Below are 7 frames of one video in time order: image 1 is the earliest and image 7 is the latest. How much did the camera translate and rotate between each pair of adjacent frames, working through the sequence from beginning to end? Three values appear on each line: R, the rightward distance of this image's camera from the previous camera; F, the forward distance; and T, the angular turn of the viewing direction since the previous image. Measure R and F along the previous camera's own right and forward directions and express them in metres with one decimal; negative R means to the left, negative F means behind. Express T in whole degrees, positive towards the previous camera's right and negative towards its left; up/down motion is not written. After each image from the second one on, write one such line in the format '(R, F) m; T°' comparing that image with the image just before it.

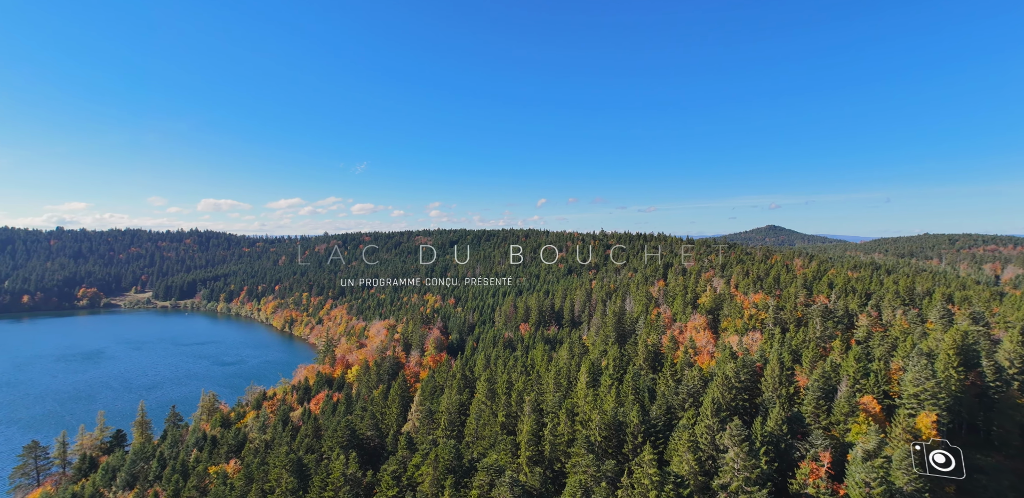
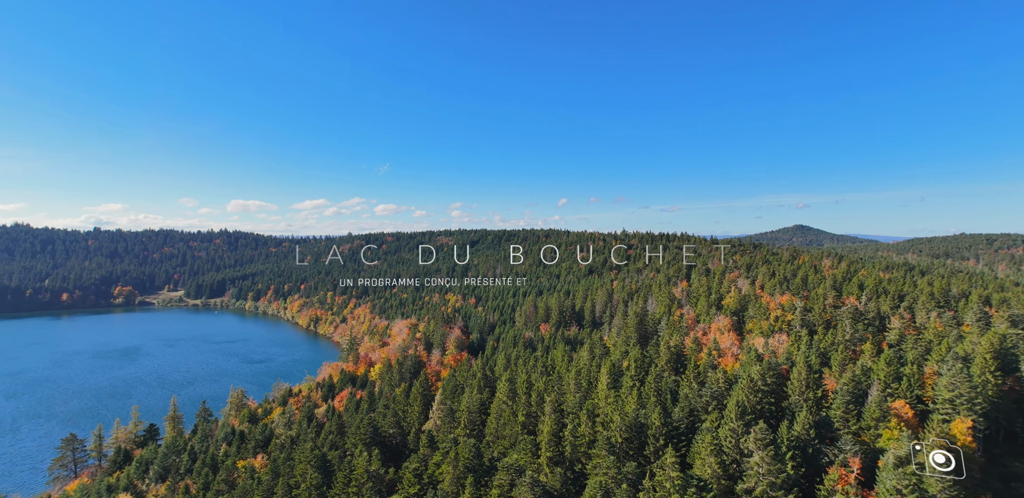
(+0.4, 0.0) m; -2°
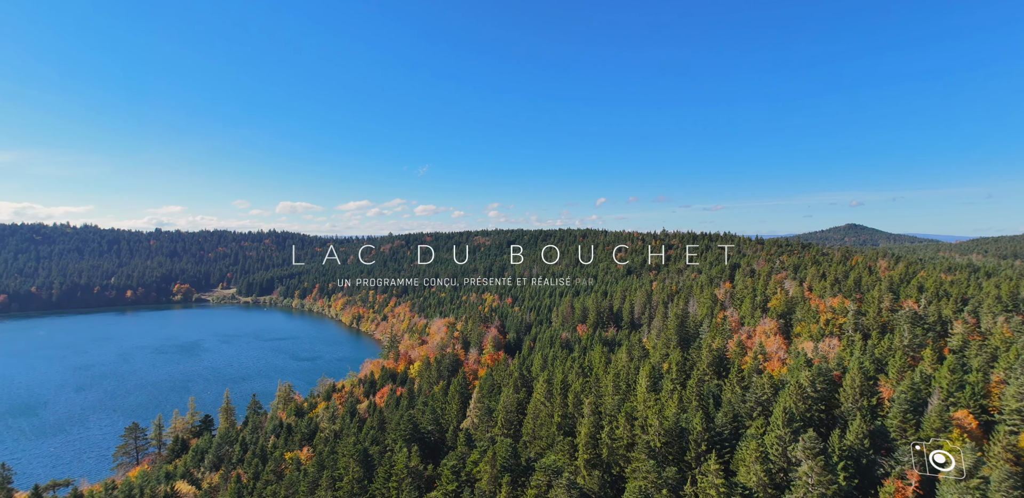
(+0.7, +0.2) m; -4°
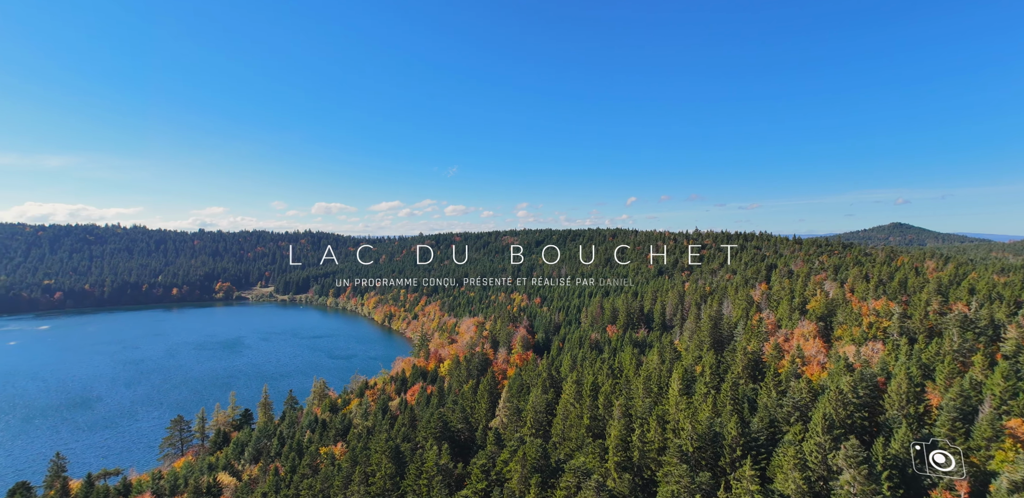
(+0.4, +0.2) m; -3°
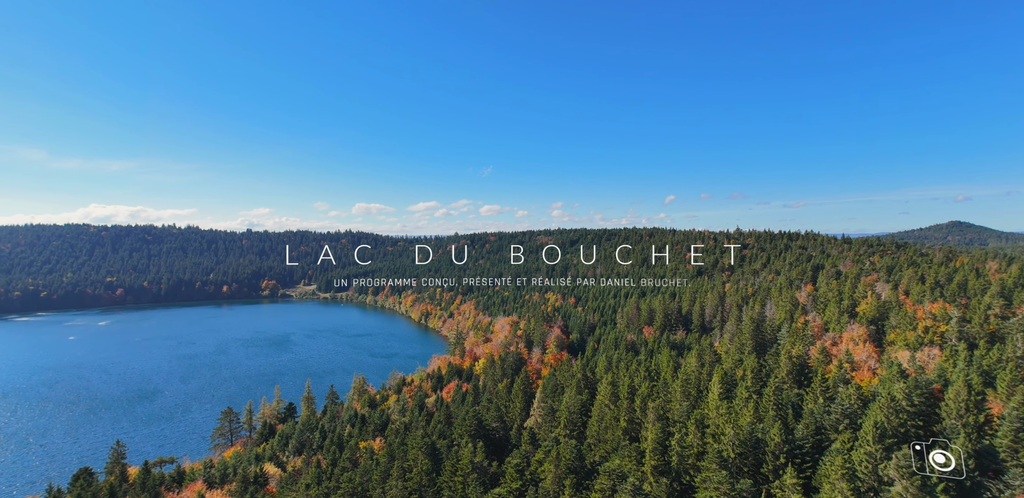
(+0.5, +0.3) m; -4°
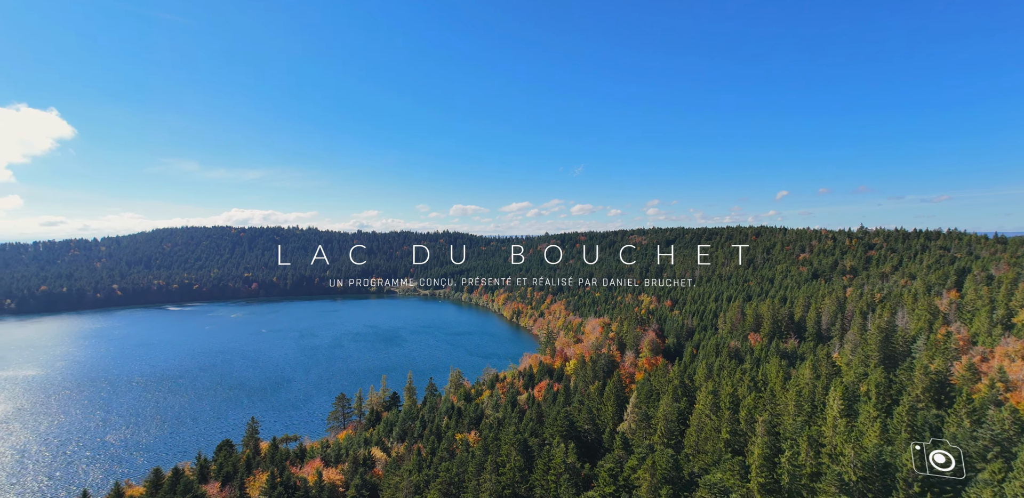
(+0.8, +1.3) m; -10°
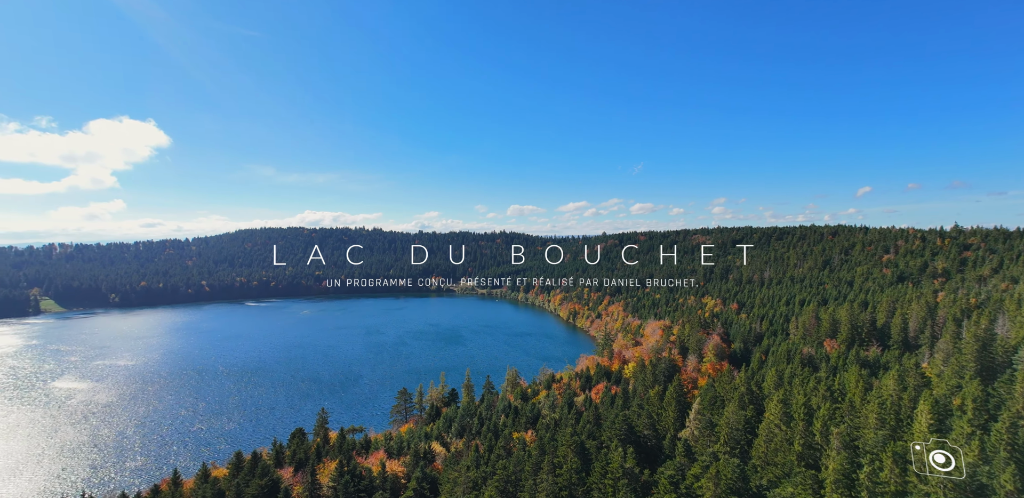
(+0.4, +0.8) m; -6°
